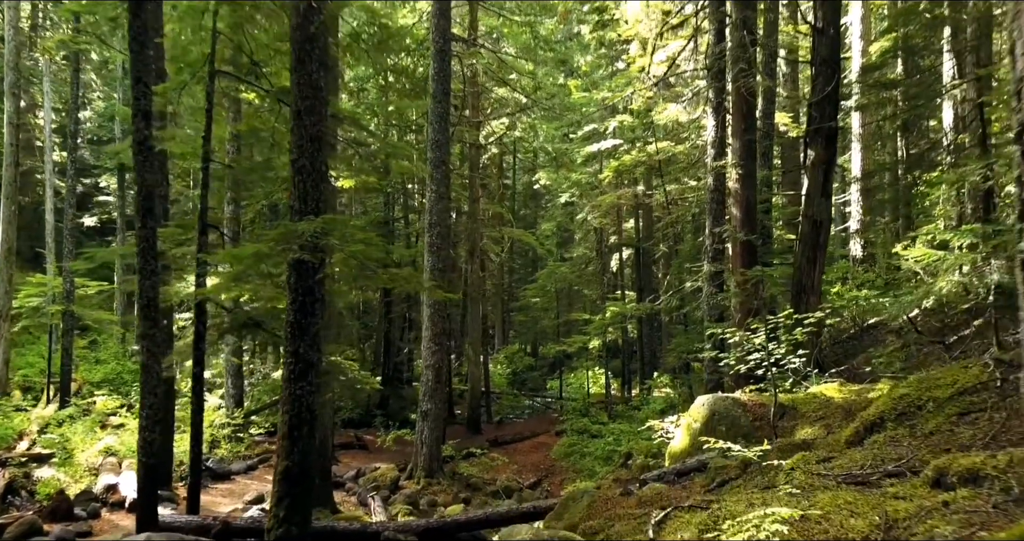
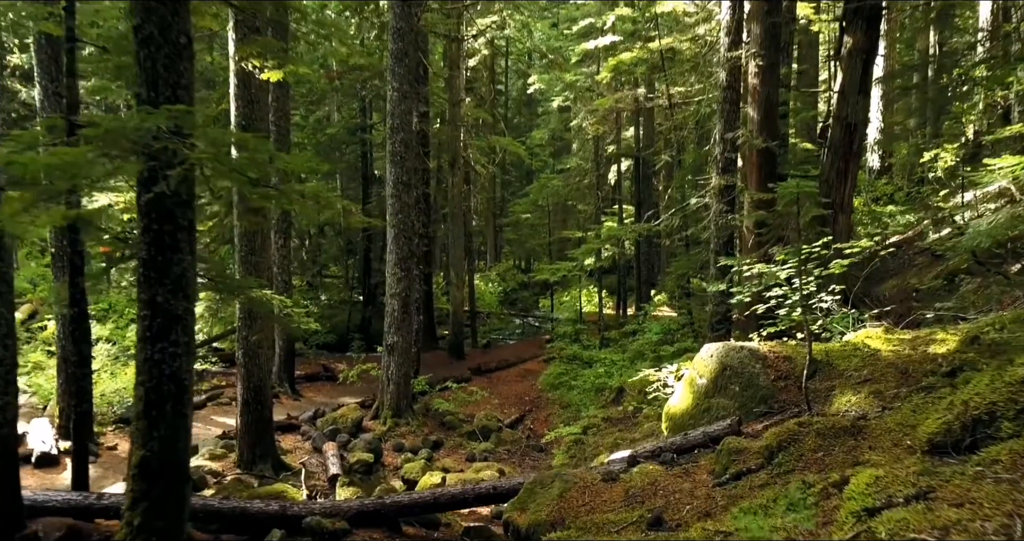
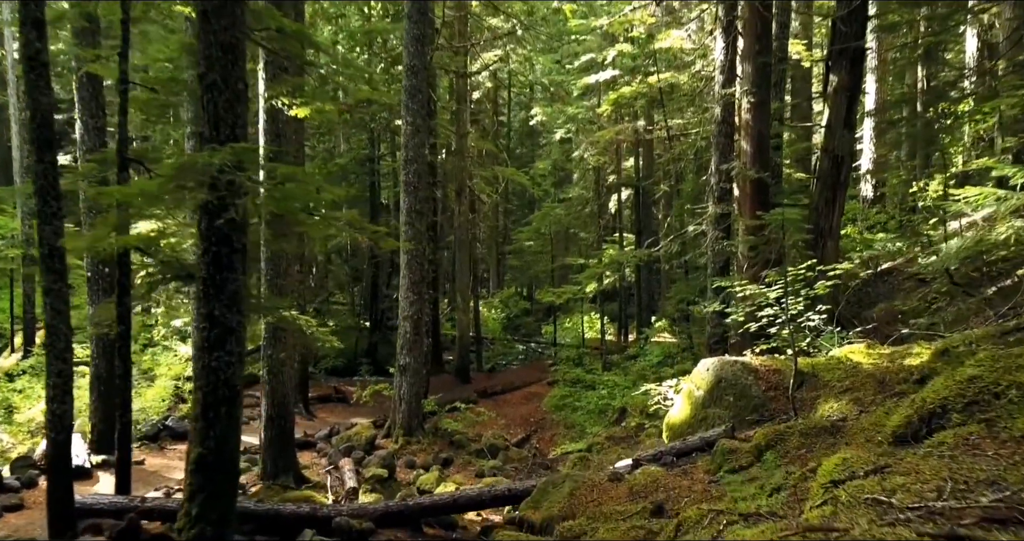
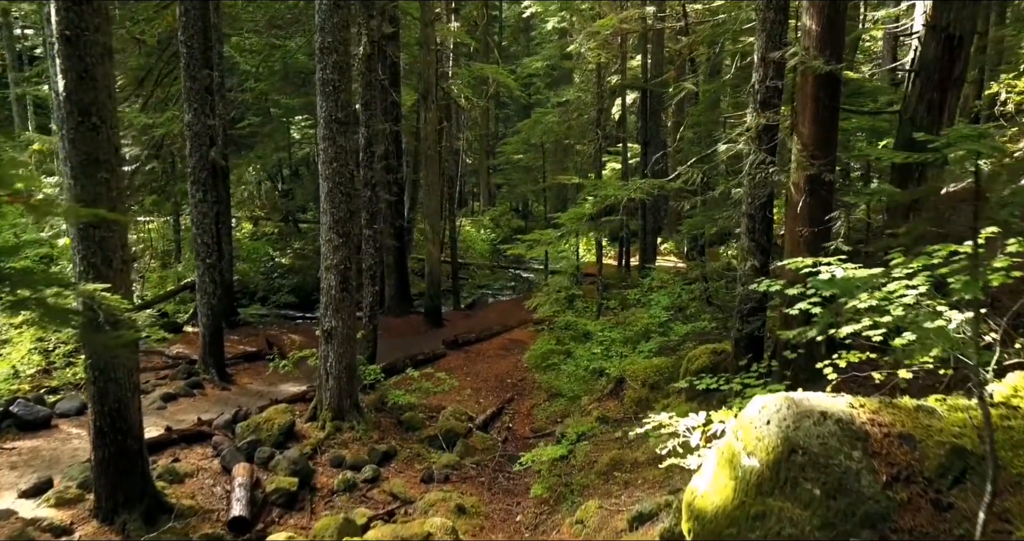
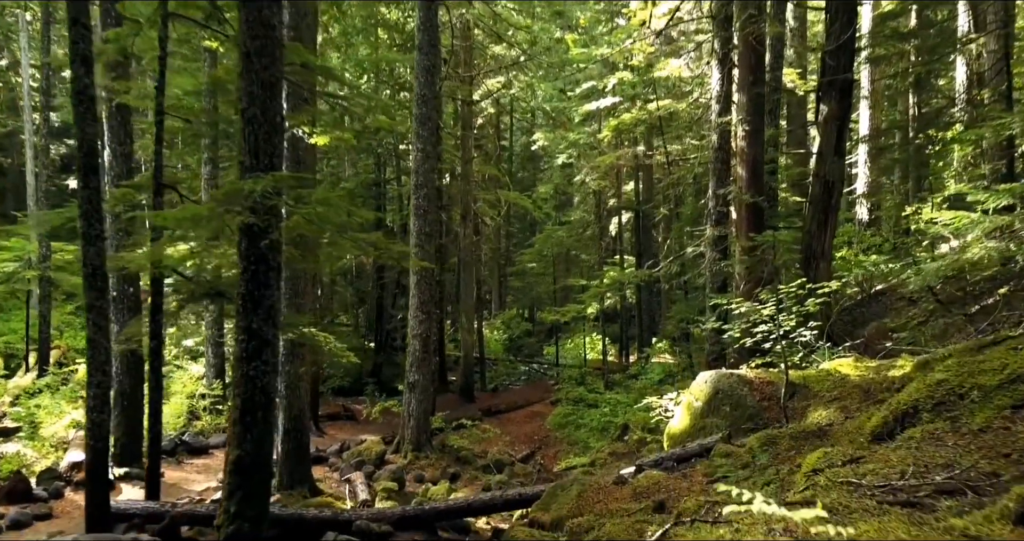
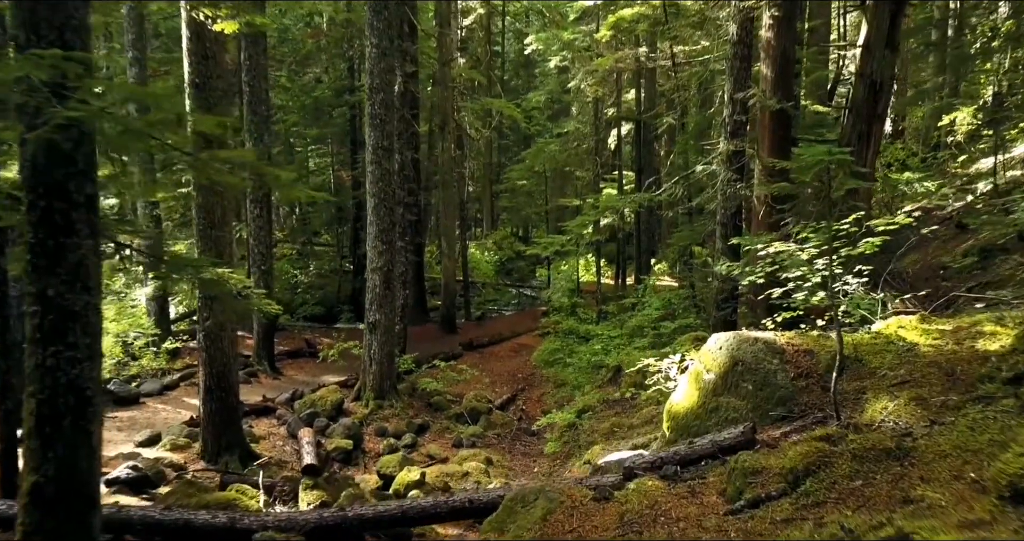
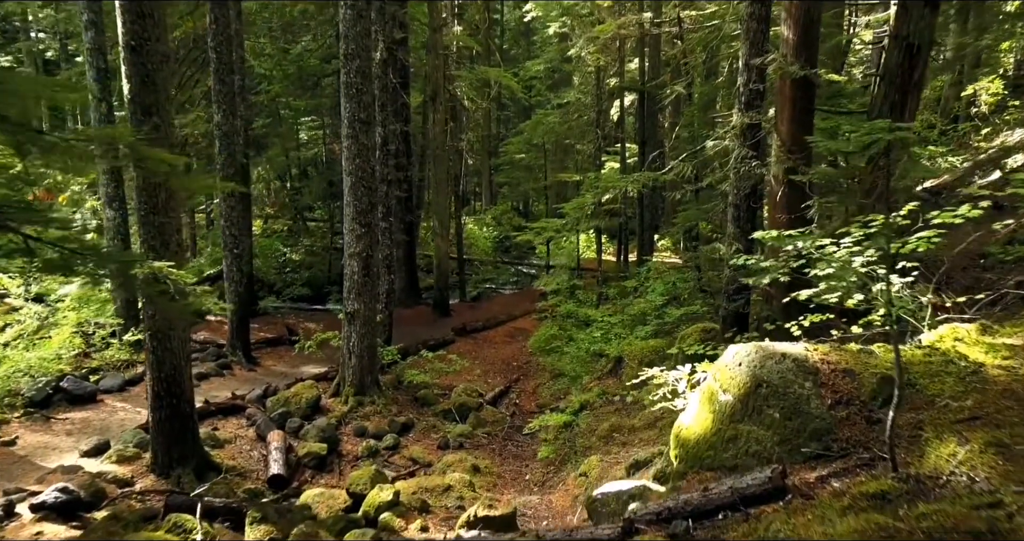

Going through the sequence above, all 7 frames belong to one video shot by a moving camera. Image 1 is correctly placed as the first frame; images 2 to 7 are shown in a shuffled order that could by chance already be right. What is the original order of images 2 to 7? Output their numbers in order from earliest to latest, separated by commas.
5, 3, 2, 6, 7, 4
